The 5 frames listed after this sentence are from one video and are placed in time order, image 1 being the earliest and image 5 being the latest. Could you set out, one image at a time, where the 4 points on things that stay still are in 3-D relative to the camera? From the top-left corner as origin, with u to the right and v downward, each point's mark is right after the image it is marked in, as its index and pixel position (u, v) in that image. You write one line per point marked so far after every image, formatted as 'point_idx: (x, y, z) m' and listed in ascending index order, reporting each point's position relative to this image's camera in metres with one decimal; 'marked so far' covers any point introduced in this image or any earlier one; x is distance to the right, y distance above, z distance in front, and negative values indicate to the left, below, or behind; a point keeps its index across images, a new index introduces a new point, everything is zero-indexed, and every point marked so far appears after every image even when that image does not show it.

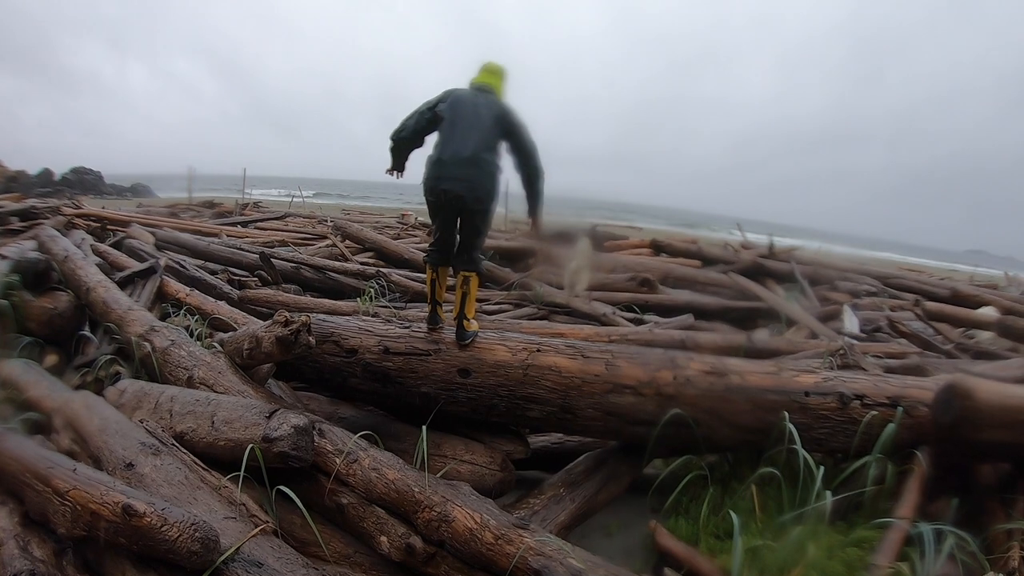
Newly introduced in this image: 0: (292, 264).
0: (-2.3, +0.3, +6.5) m
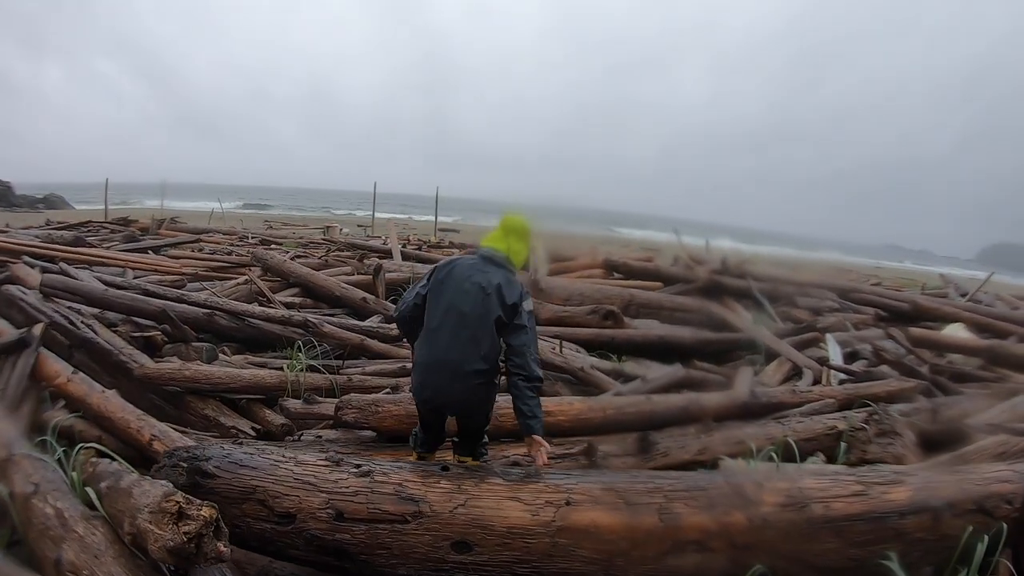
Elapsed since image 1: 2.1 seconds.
0: (-2.7, -0.2, +5.5) m
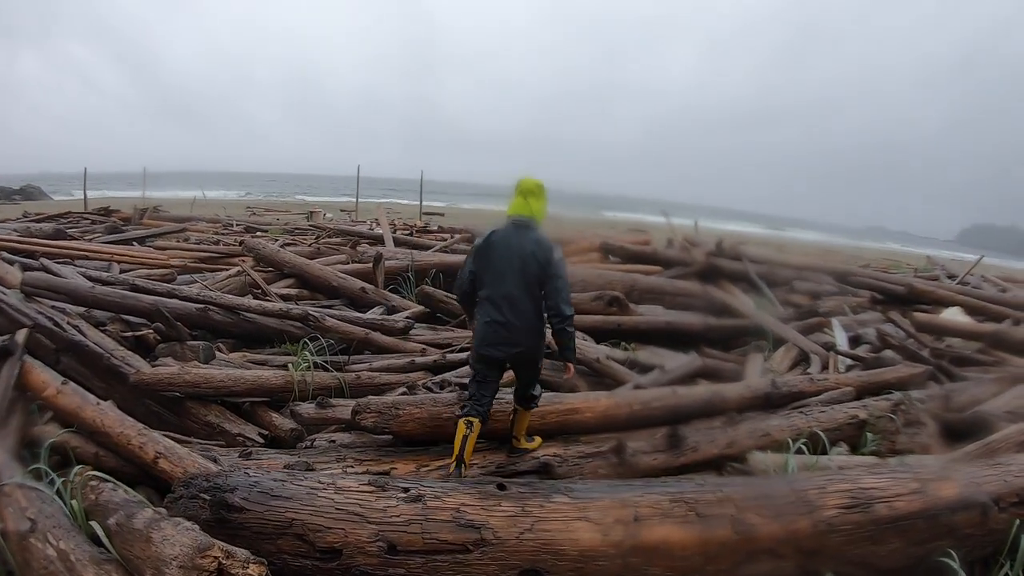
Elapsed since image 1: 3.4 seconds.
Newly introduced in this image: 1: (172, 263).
0: (-2.6, -0.1, +5.3) m
1: (-4.2, +0.3, +7.9) m
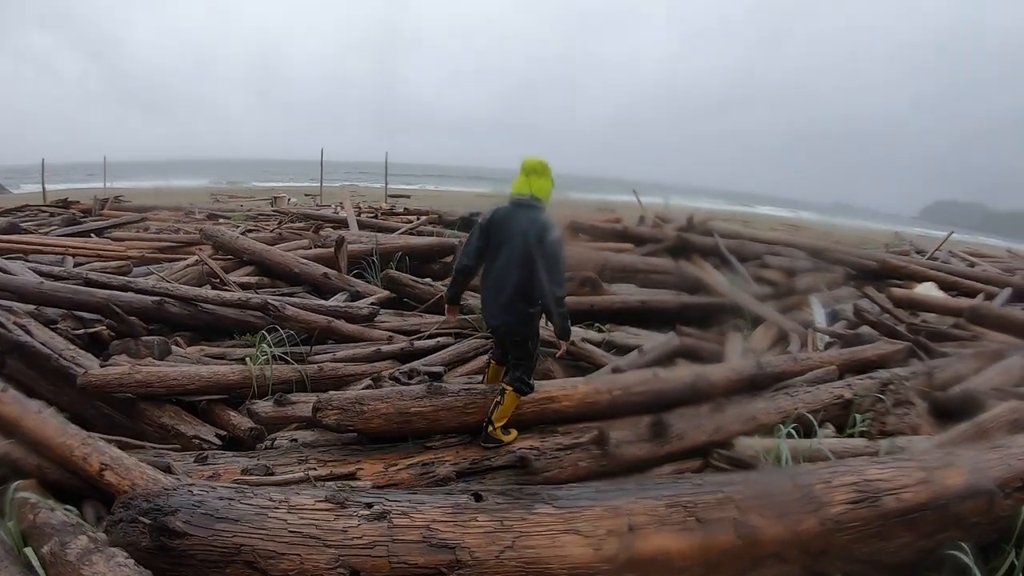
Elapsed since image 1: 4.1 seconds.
0: (-2.8, -0.1, +5.0) m
1: (-4.5, +0.4, +7.5) m
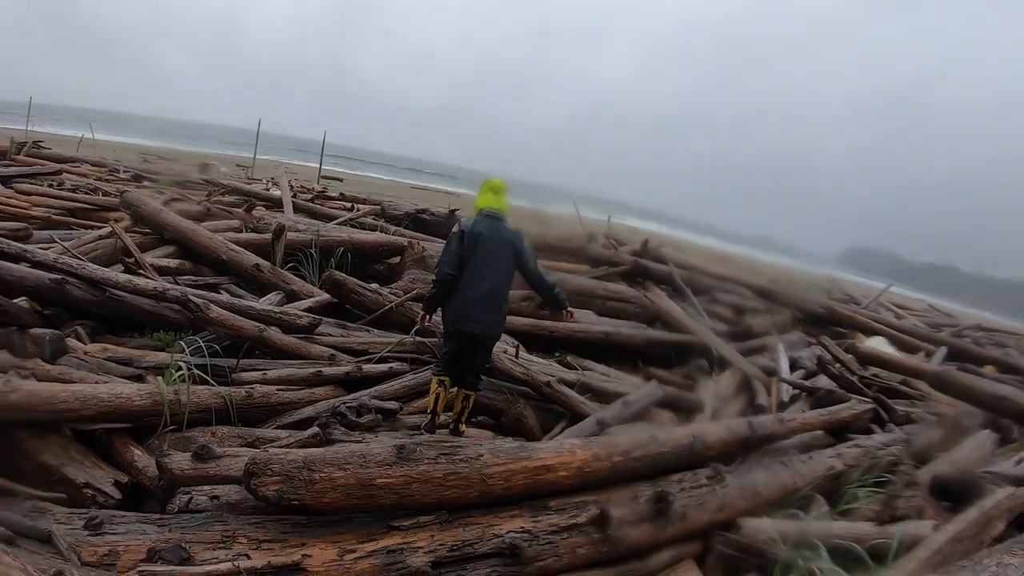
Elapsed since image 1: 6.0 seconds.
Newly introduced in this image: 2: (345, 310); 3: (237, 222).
0: (-3.0, +0.1, +4.2) m
1: (-4.8, +0.7, +6.5) m
2: (-1.3, -0.2, +5.2) m
3: (-2.9, +0.7, +7.1) m
